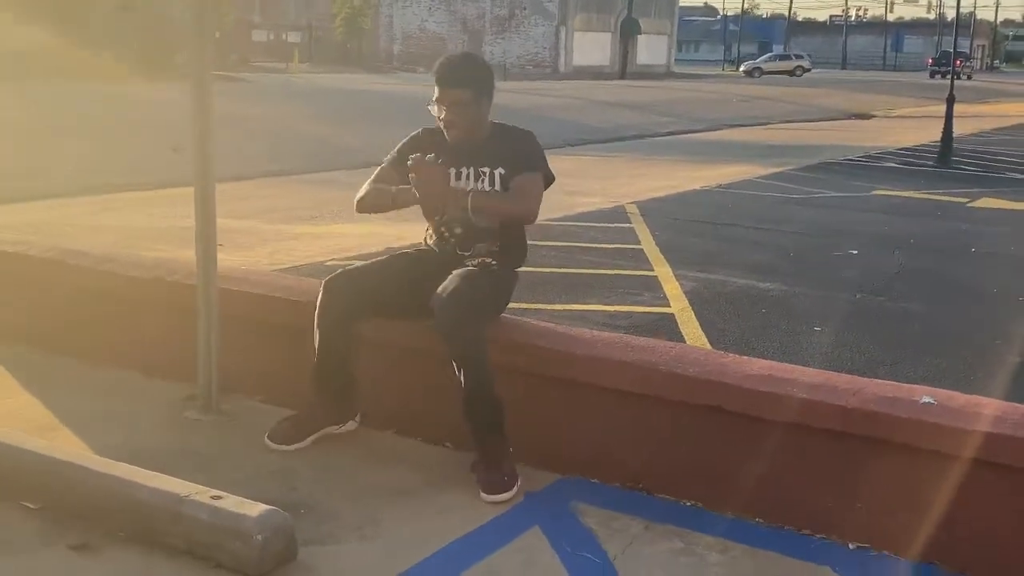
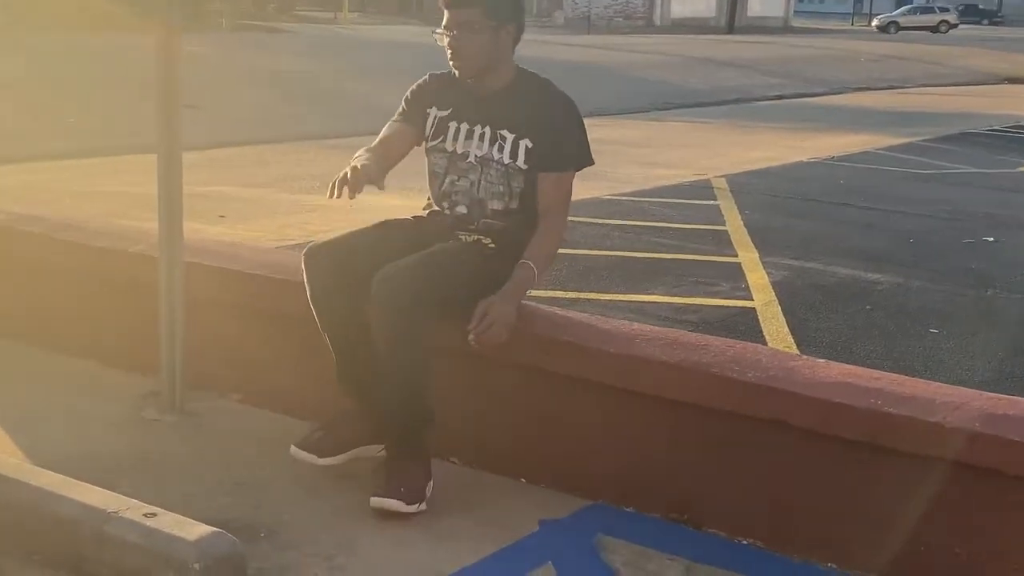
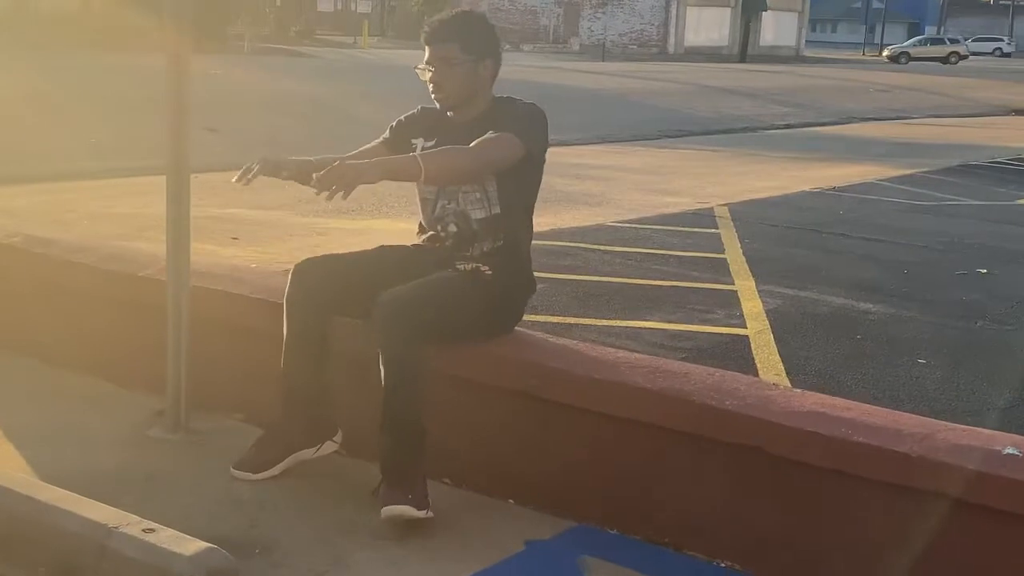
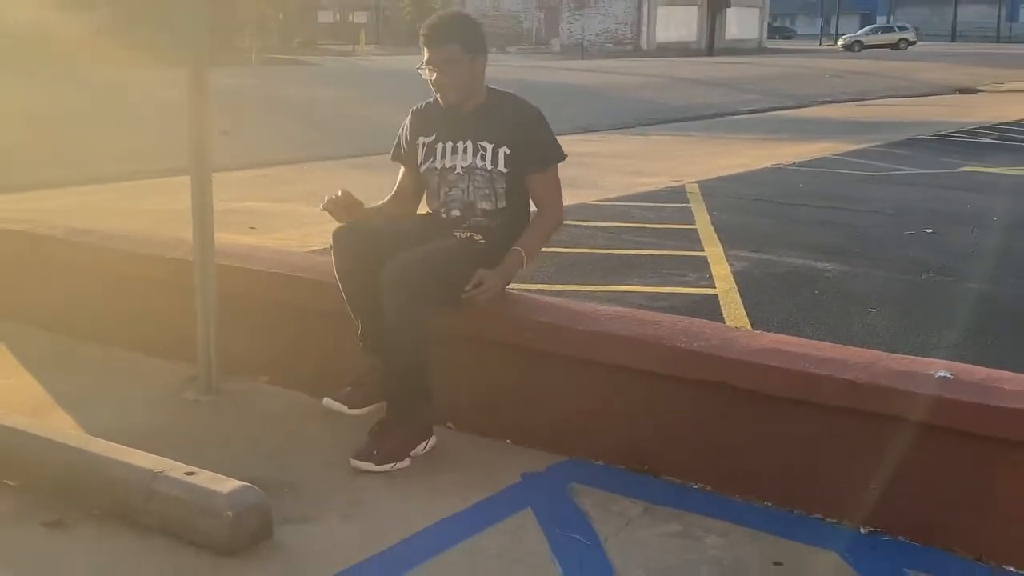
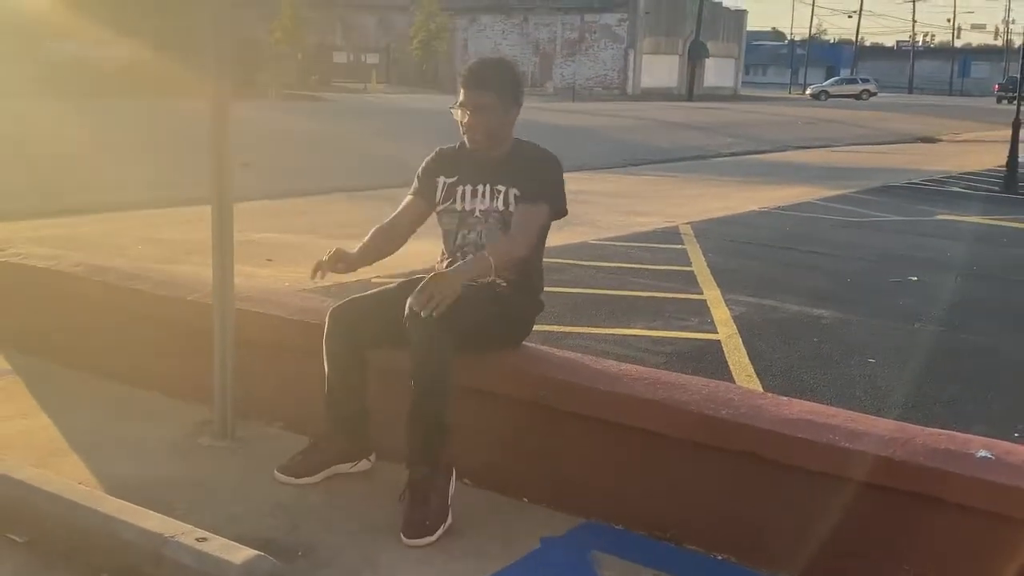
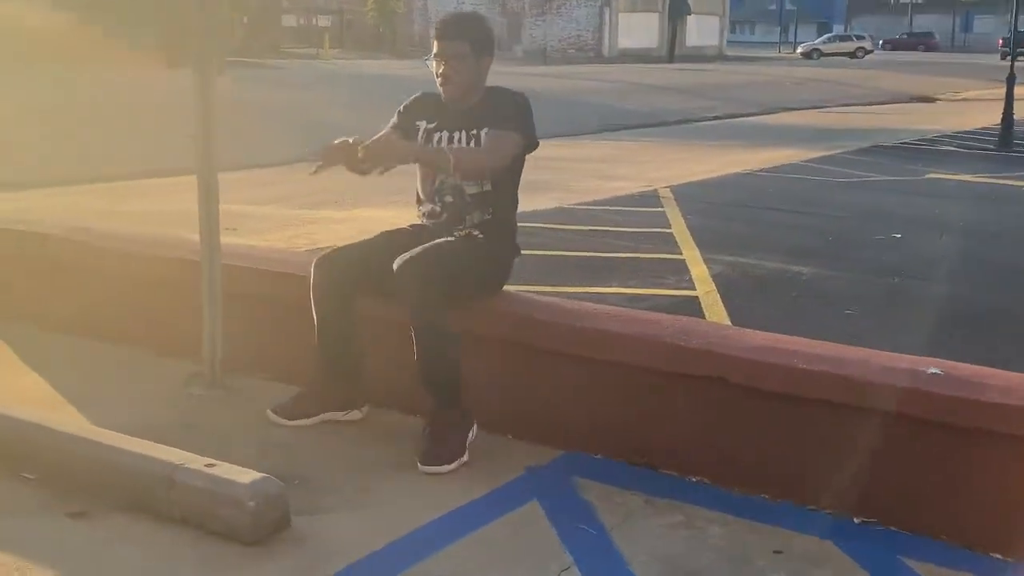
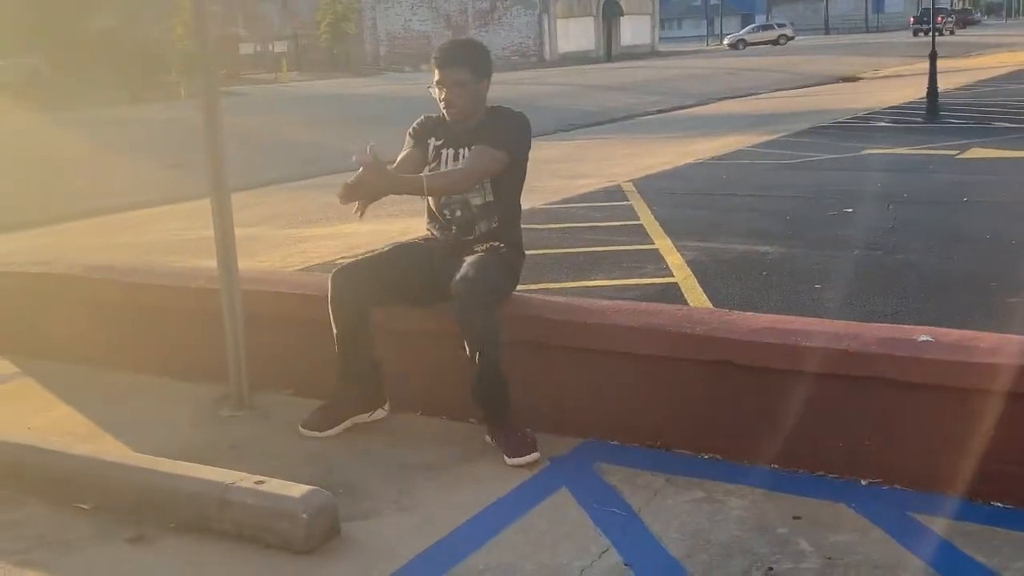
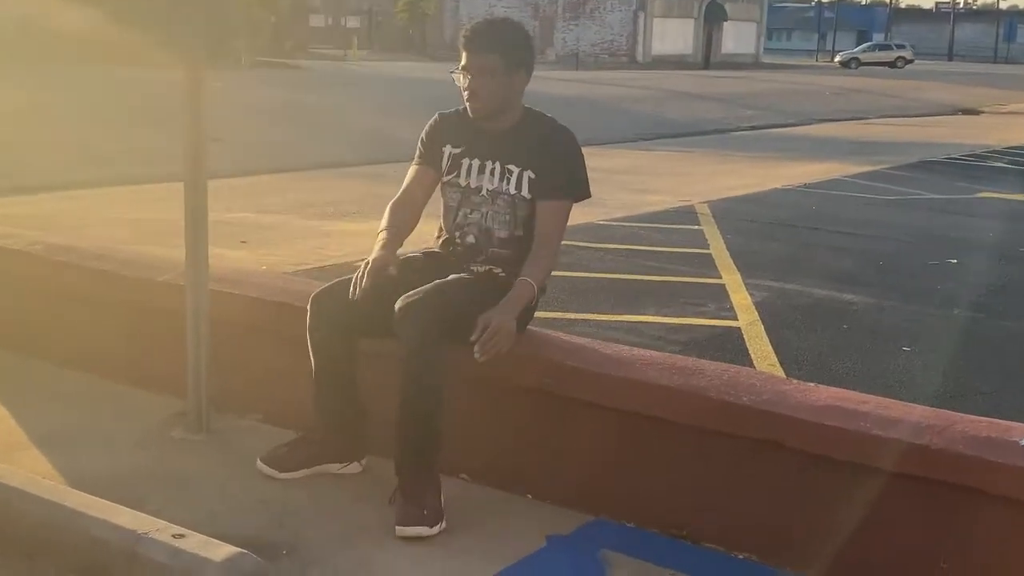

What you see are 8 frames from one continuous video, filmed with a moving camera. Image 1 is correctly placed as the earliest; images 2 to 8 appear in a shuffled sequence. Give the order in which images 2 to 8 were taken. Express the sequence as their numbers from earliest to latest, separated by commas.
7, 6, 3, 5, 8, 2, 4
